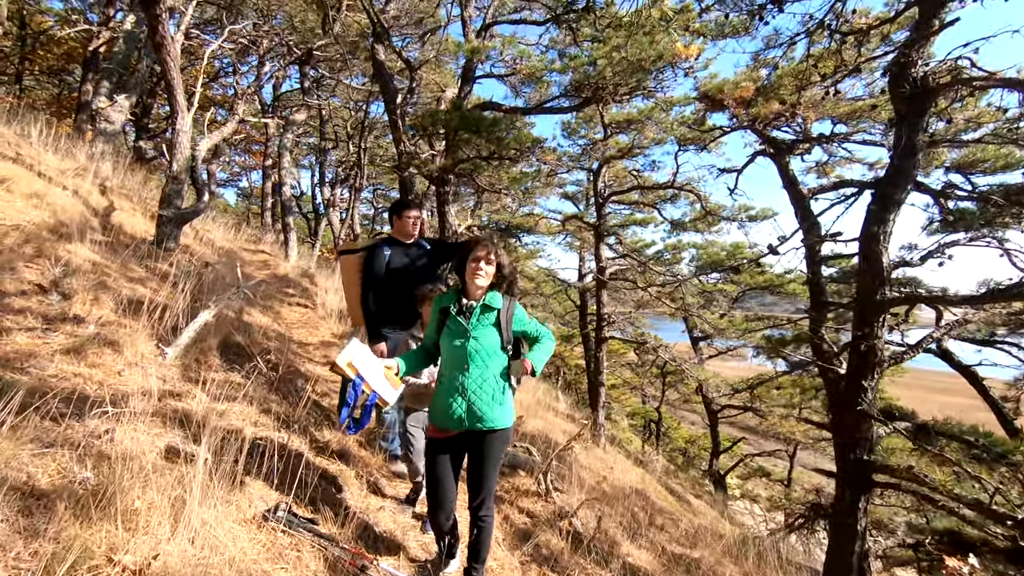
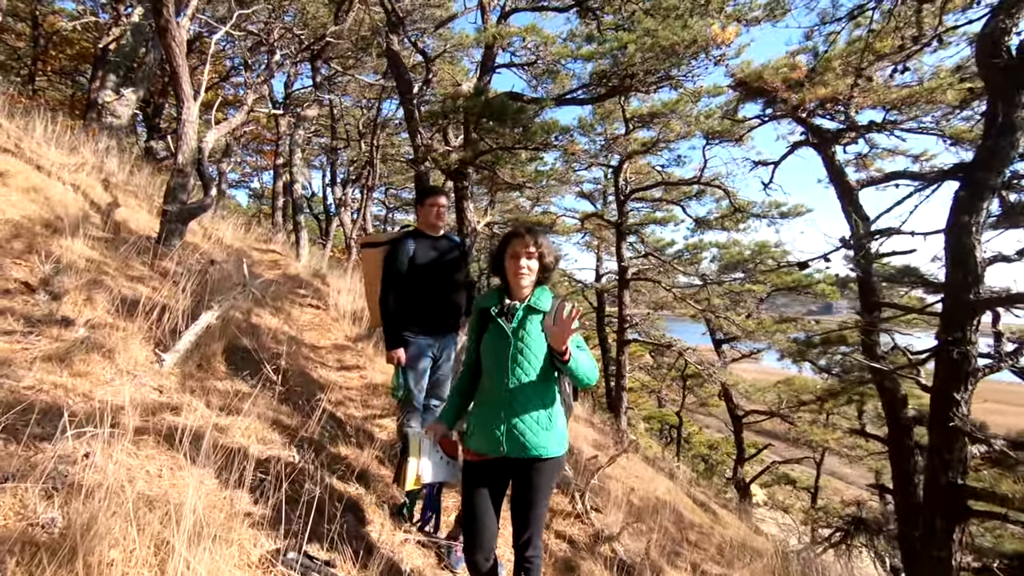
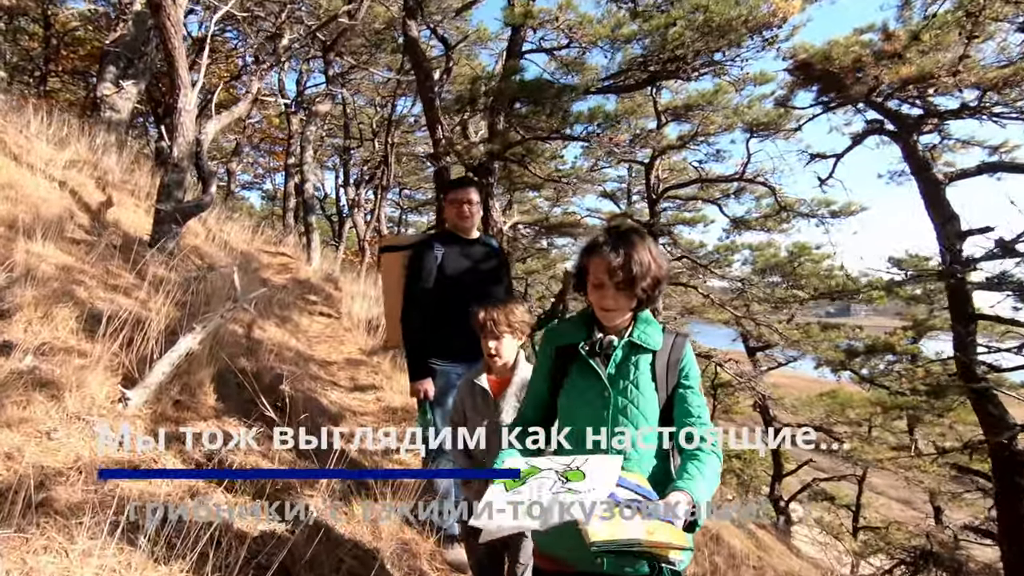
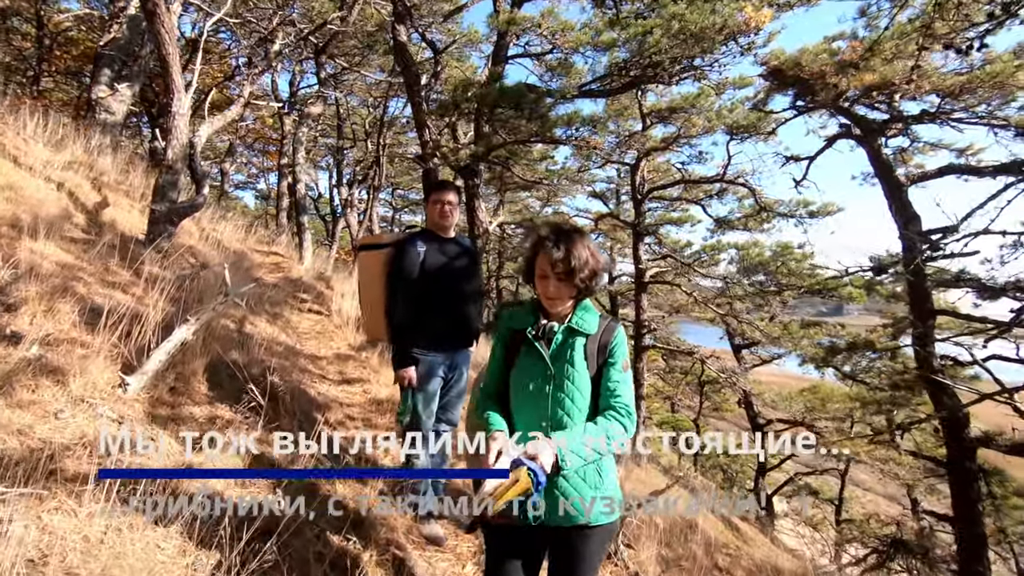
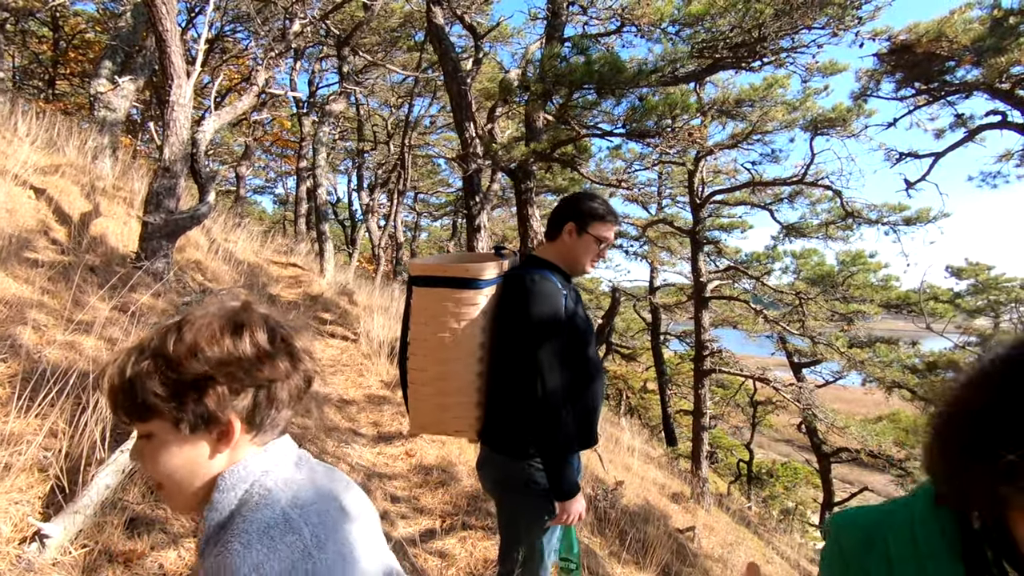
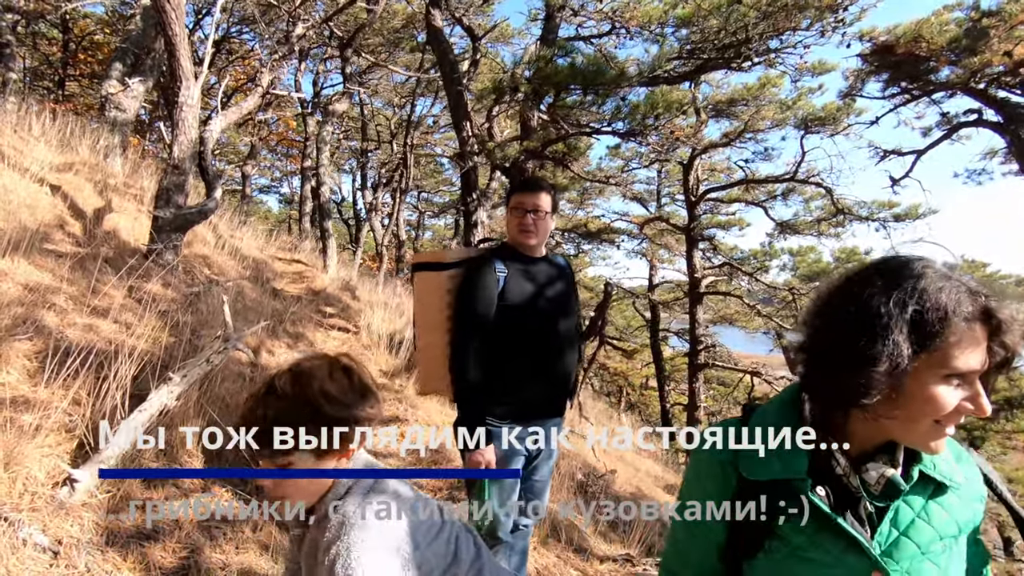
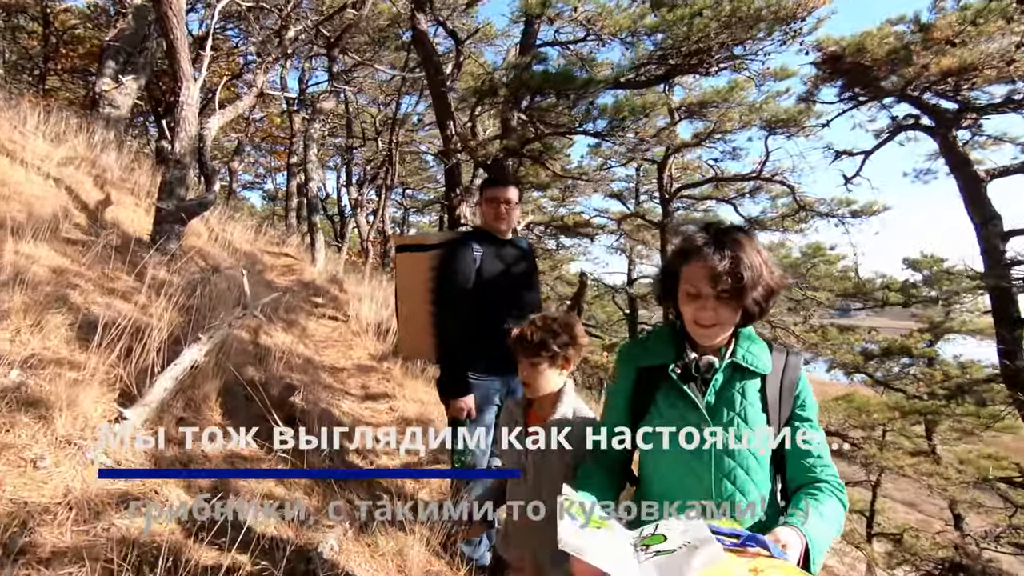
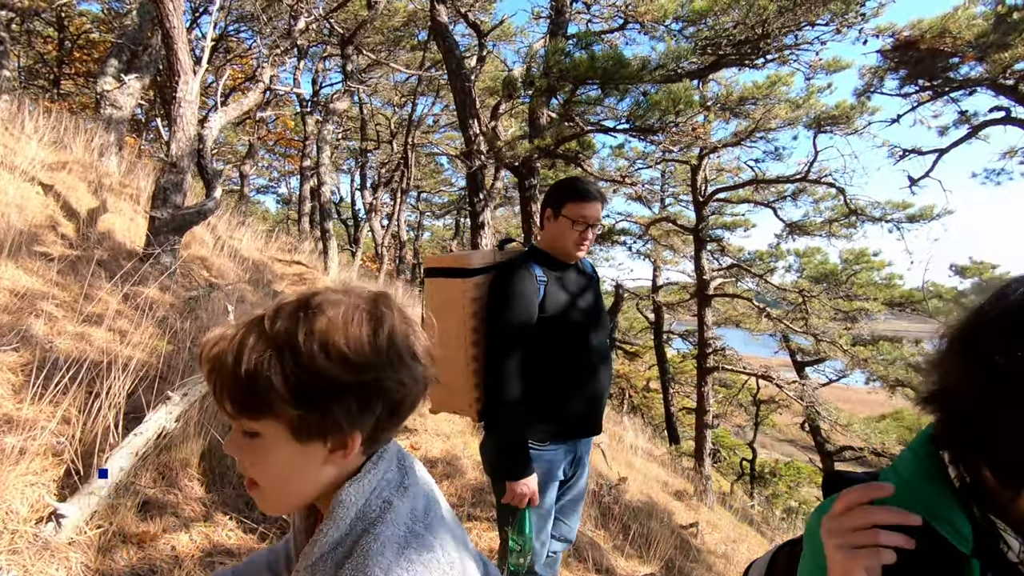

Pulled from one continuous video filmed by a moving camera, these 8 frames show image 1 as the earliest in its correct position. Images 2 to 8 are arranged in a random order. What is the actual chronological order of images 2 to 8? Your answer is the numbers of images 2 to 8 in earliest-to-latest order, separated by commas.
2, 4, 3, 7, 6, 8, 5
